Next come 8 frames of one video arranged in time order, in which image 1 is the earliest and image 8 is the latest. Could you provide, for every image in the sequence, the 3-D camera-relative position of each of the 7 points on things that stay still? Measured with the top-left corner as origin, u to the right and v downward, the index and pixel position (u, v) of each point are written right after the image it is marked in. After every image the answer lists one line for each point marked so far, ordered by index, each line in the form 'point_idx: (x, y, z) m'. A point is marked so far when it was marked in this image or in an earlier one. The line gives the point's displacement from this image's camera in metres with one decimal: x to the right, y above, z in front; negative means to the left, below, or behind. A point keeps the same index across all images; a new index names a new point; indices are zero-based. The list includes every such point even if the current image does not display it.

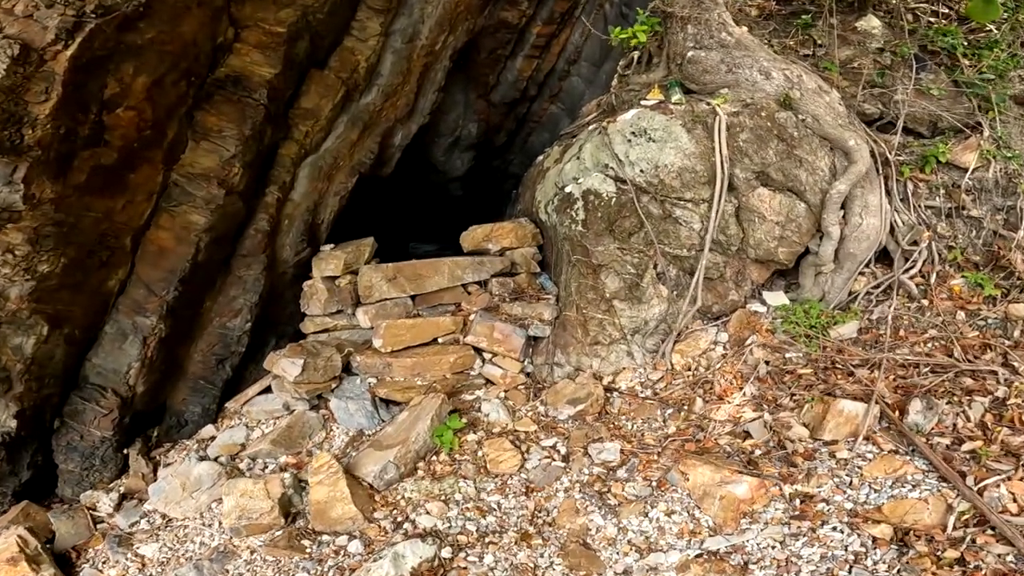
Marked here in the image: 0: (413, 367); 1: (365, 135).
0: (-0.8, -0.6, +4.6) m
1: (-1.4, +1.3, +4.9) m
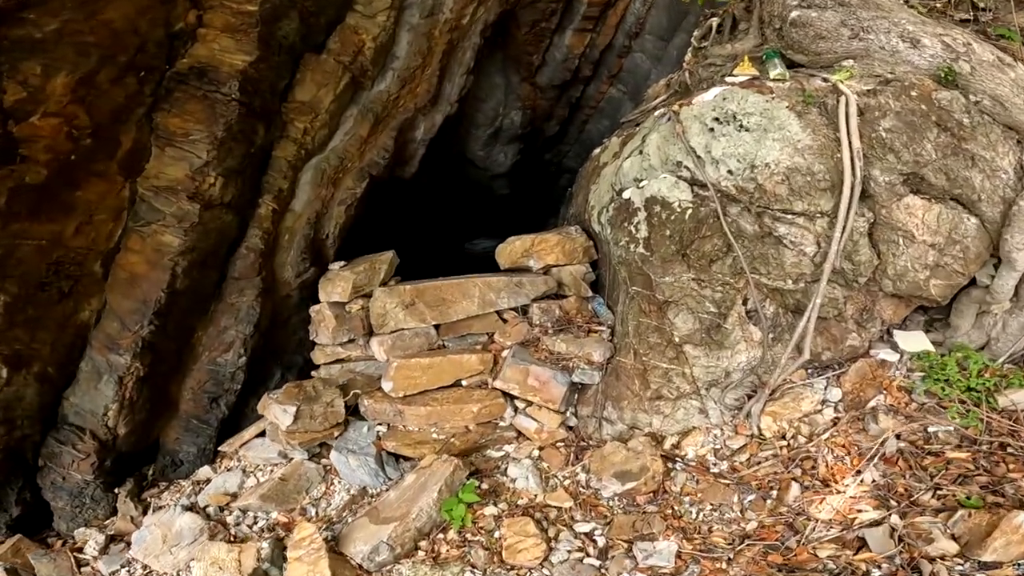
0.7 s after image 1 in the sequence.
0: (-0.5, -0.8, +3.8) m
1: (-1.0, +1.1, +4.2) m
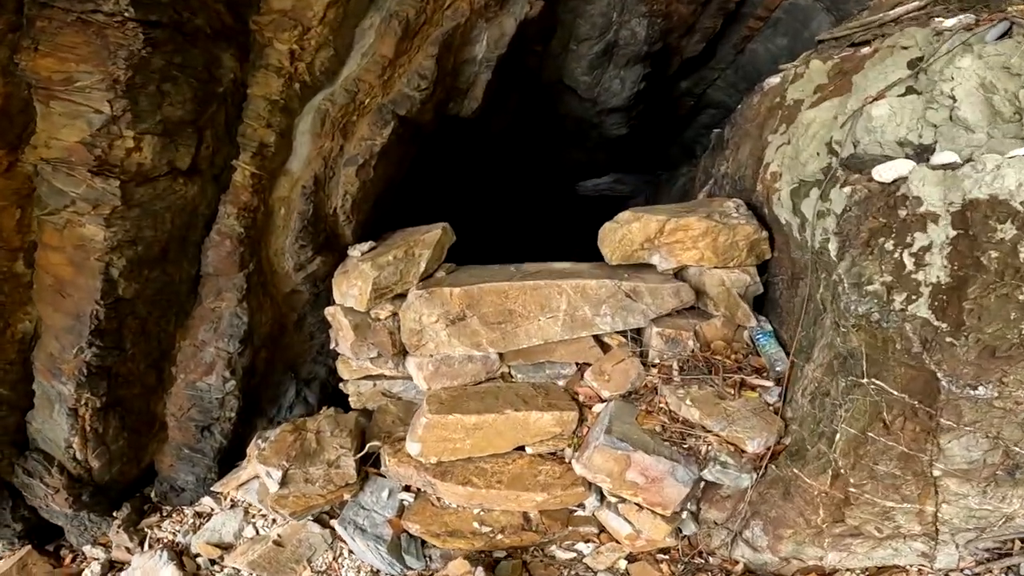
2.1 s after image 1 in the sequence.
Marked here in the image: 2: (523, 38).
0: (-0.2, -0.9, +2.6) m
1: (-0.5, +1.1, +2.6) m
2: (0.0, +1.3, +3.1) m
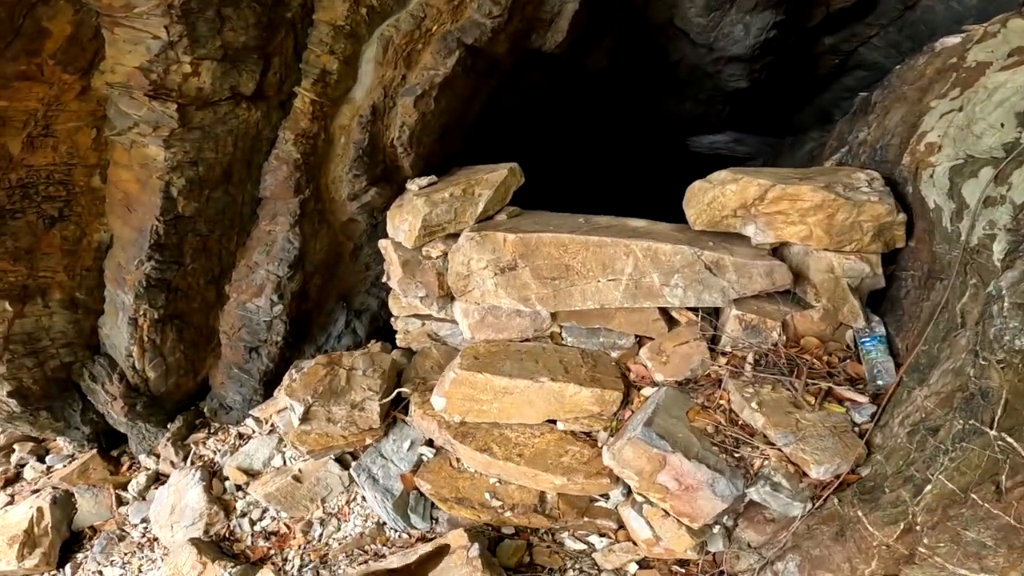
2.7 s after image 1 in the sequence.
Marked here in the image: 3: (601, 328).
0: (-0.1, -0.7, +2.4) m
1: (-0.1, +1.3, +2.3) m
2: (+0.5, +1.5, +2.7) m
3: (+0.4, -0.2, +2.5) m
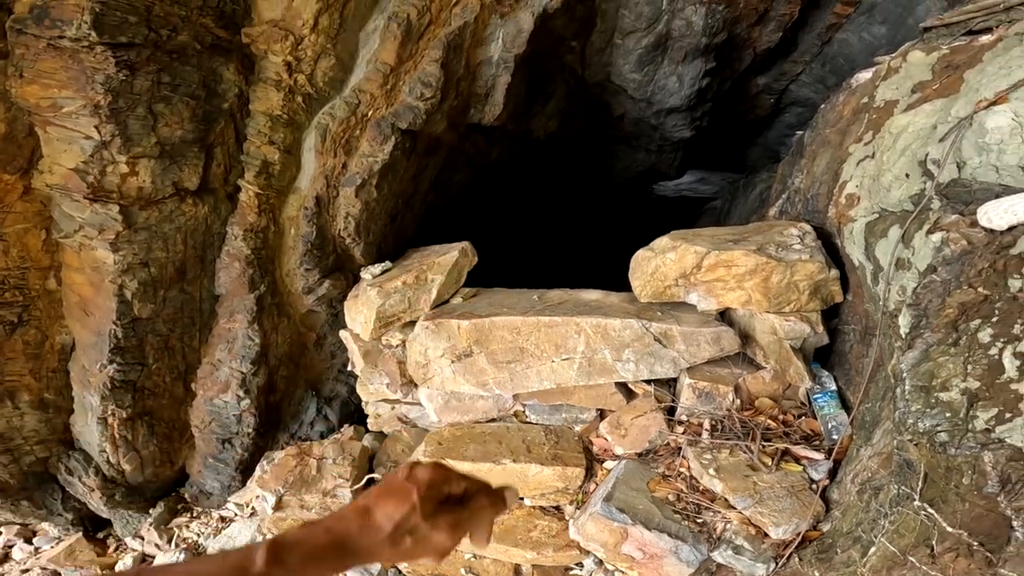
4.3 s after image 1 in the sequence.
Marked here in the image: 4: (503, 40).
0: (-0.2, -1.1, +2.4) m
1: (-0.4, +1.0, +2.4) m
2: (+0.2, +1.2, +2.7) m
3: (+0.2, -0.5, +2.5) m
4: (0.0, +1.1, +2.5) m
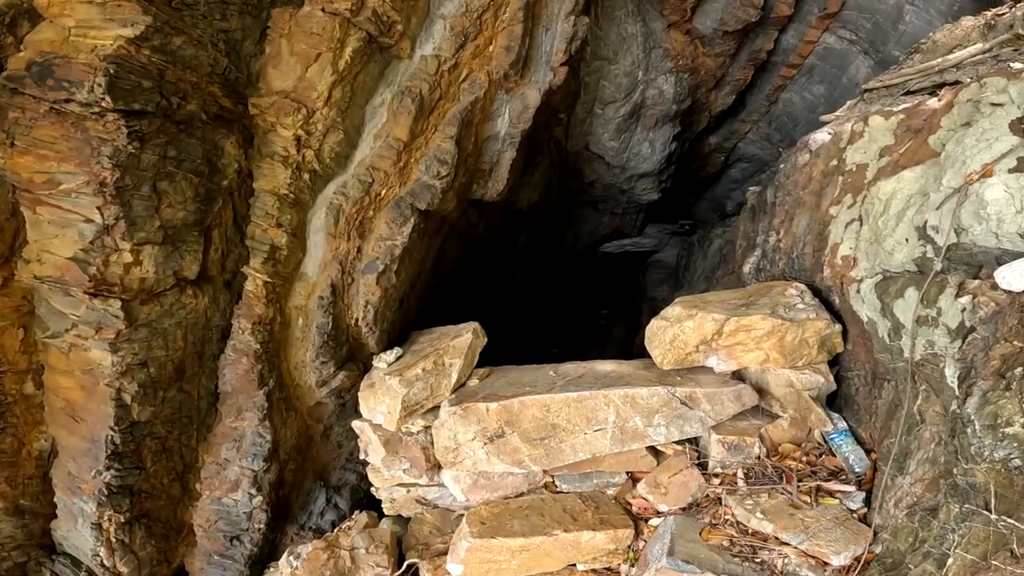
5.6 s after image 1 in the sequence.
0: (0.0, -1.4, +2.3) m
1: (-0.4, +0.7, +2.5) m
2: (+0.2, +0.9, +2.9) m
3: (+0.4, -0.8, +2.5) m
4: (0.0, +0.8, +2.6) m
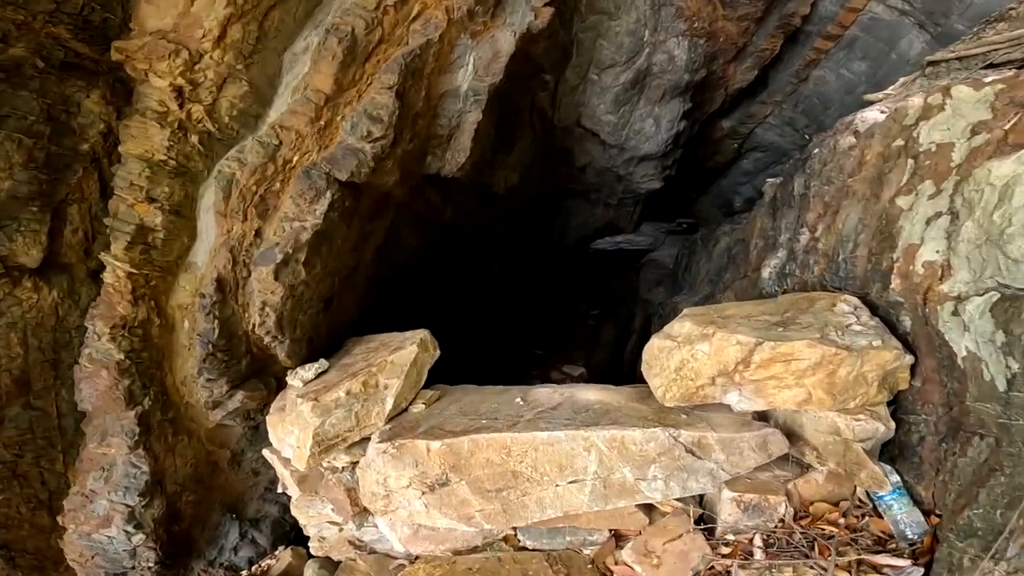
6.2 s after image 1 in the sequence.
0: (-0.2, -1.4, +1.8) m
1: (-0.5, +0.7, +1.9) m
2: (0.0, +0.9, +2.3) m
3: (+0.2, -0.8, +2.0) m
4: (-0.1, +0.8, +2.0) m
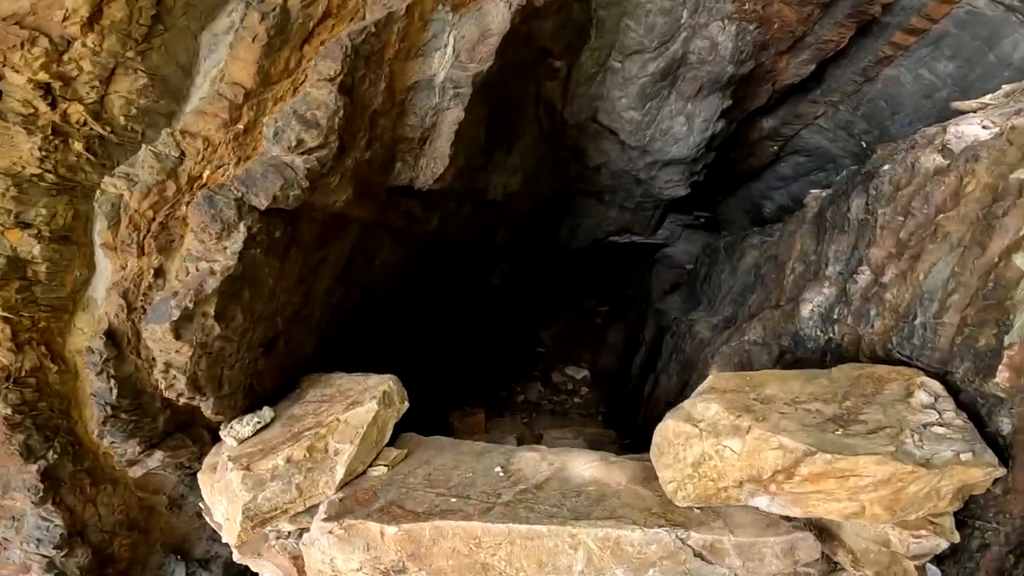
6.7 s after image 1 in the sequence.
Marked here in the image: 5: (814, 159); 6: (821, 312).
0: (-0.3, -1.5, +1.5) m
1: (-0.5, +0.5, +1.5) m
2: (0.0, +0.7, +1.9) m
3: (+0.1, -0.9, +1.7) m
4: (-0.1, +0.6, +1.6) m
5: (+1.6, +0.7, +2.9) m
6: (+1.0, -0.1, +2.0) m
